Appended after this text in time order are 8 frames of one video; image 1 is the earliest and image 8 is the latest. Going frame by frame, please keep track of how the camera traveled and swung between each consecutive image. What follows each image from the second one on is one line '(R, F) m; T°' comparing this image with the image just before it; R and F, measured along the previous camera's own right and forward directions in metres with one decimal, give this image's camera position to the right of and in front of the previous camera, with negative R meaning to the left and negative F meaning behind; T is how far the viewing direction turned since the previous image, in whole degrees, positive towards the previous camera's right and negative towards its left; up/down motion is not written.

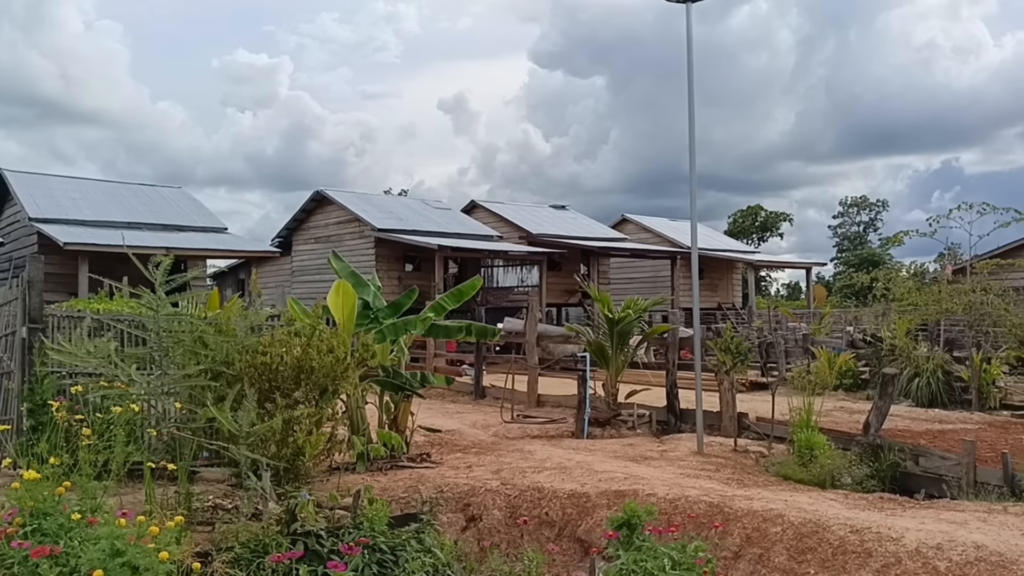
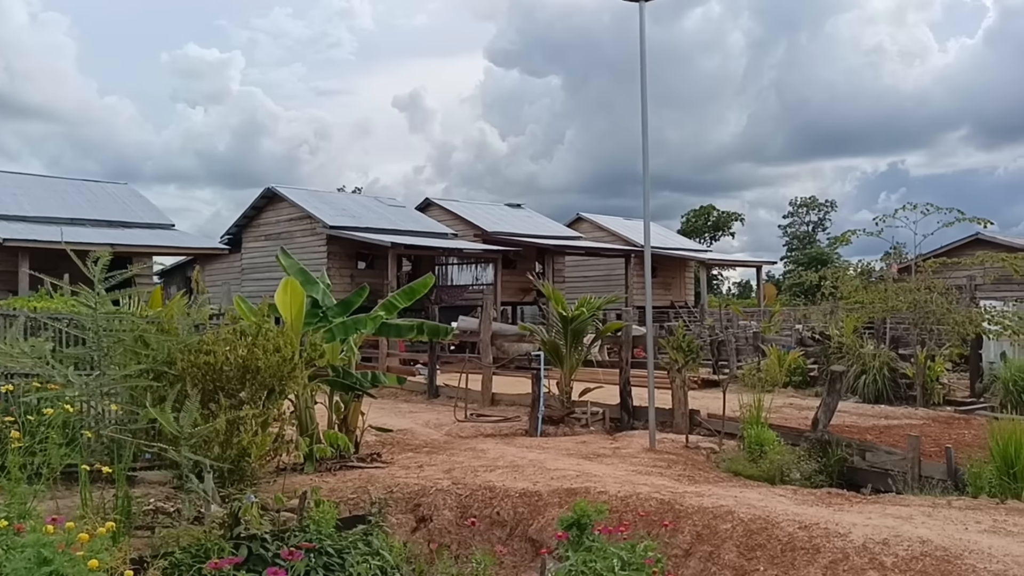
(0.0, +0.1) m; +3°
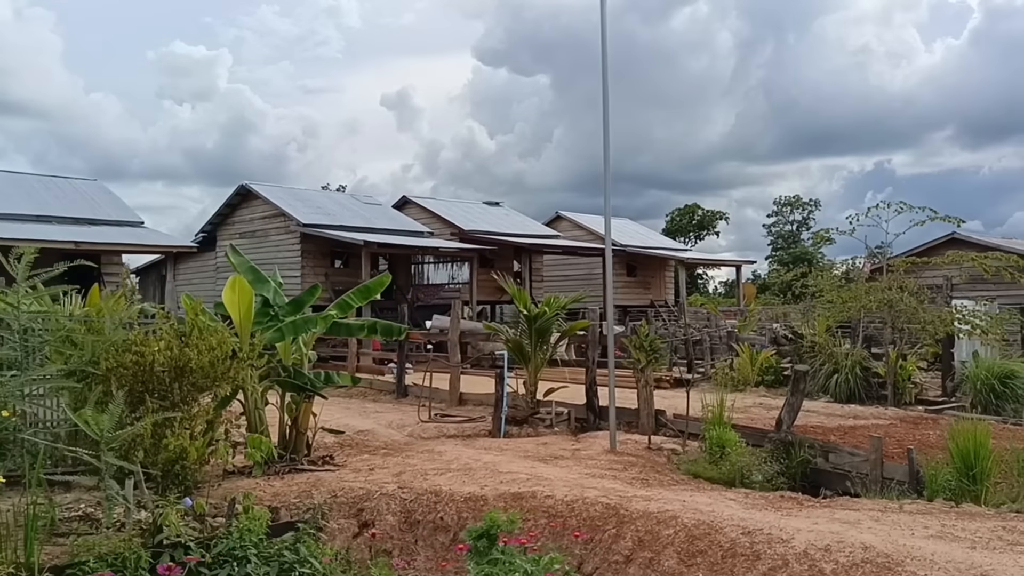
(+0.3, +0.2) m; +1°
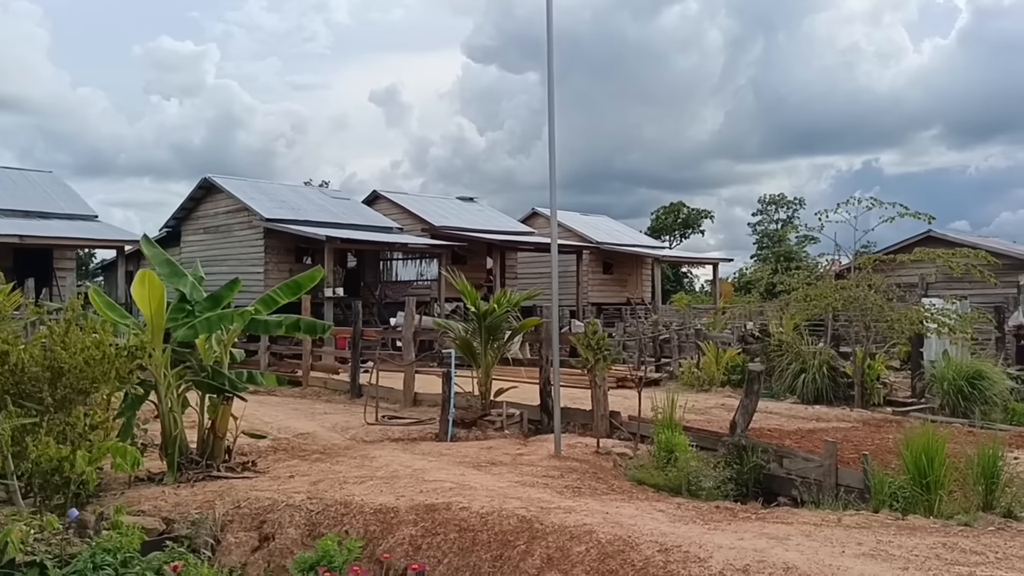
(+0.5, +0.5) m; +1°
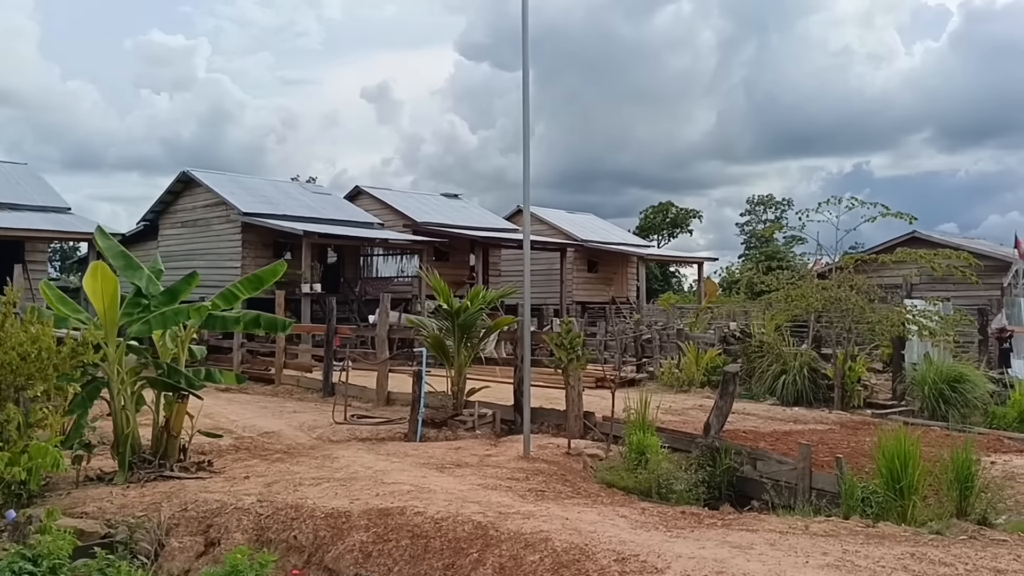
(+0.2, +0.2) m; +1°
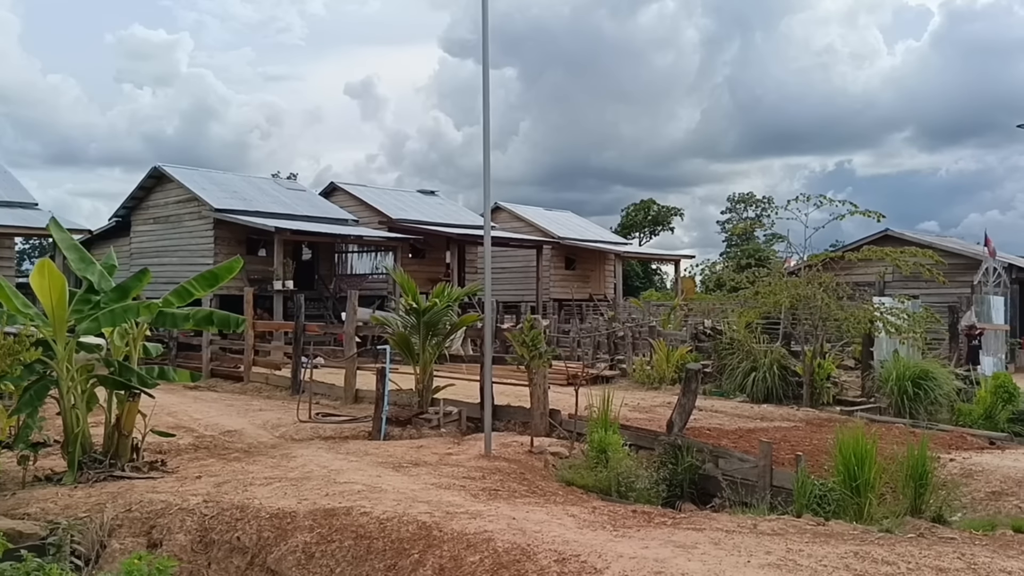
(+0.2, +0.1) m; +1°
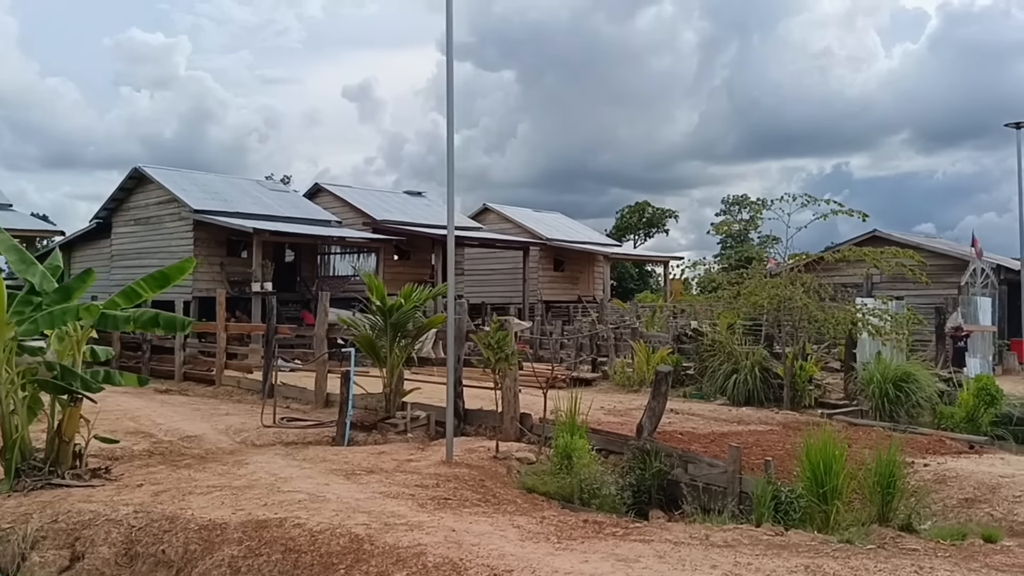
(+0.4, +0.3) m; 0°
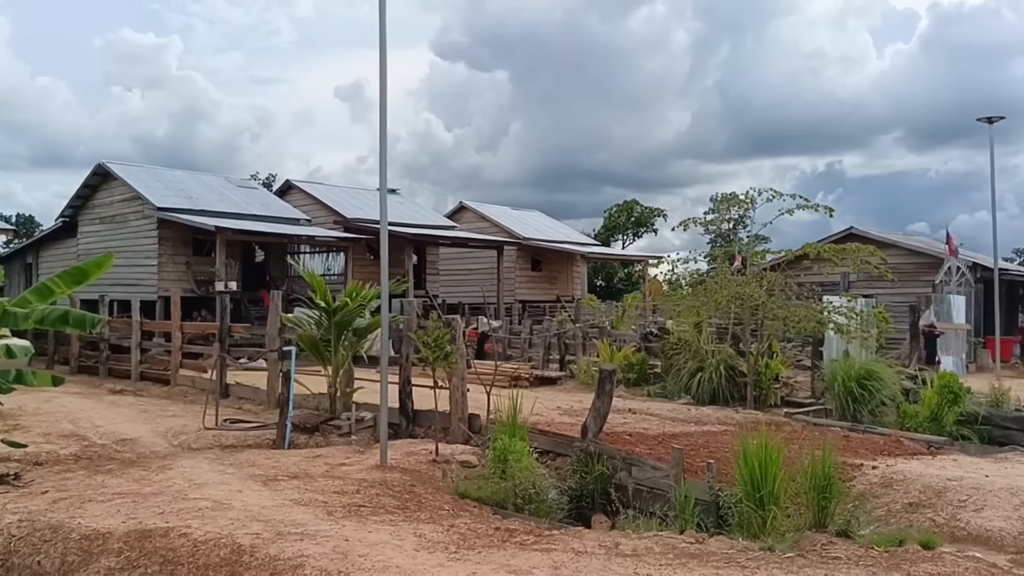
(+0.6, +0.3) m; 0°
